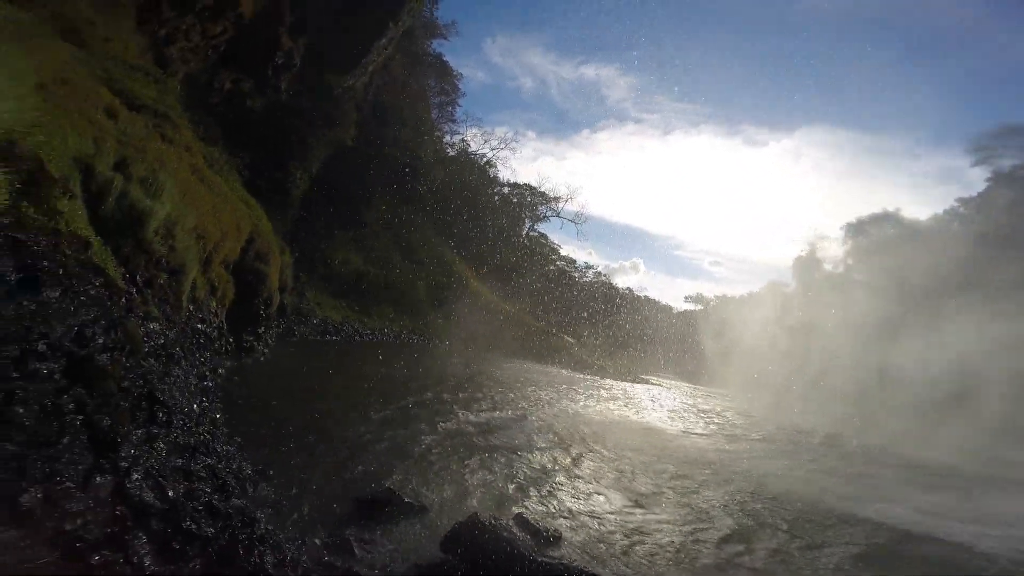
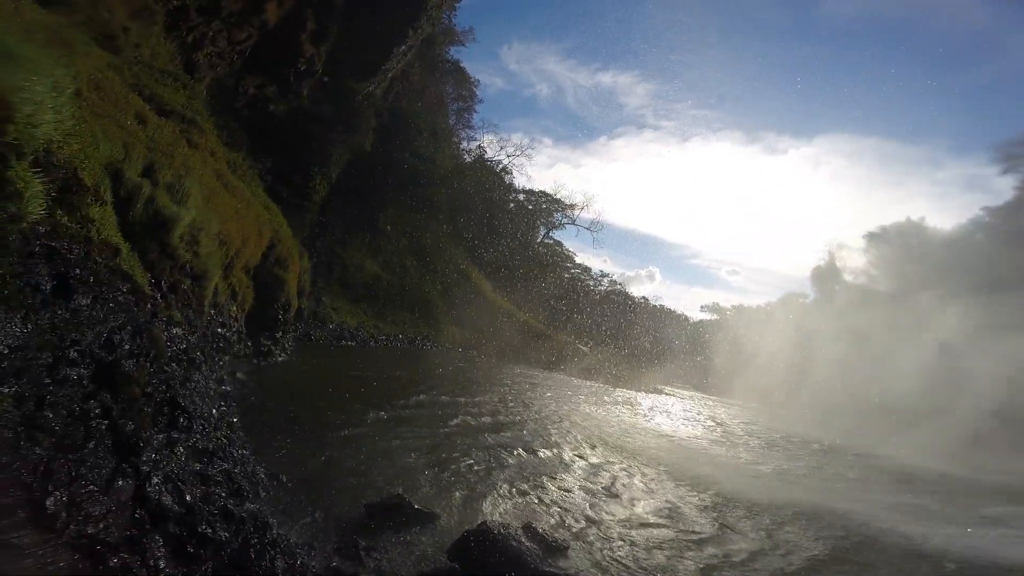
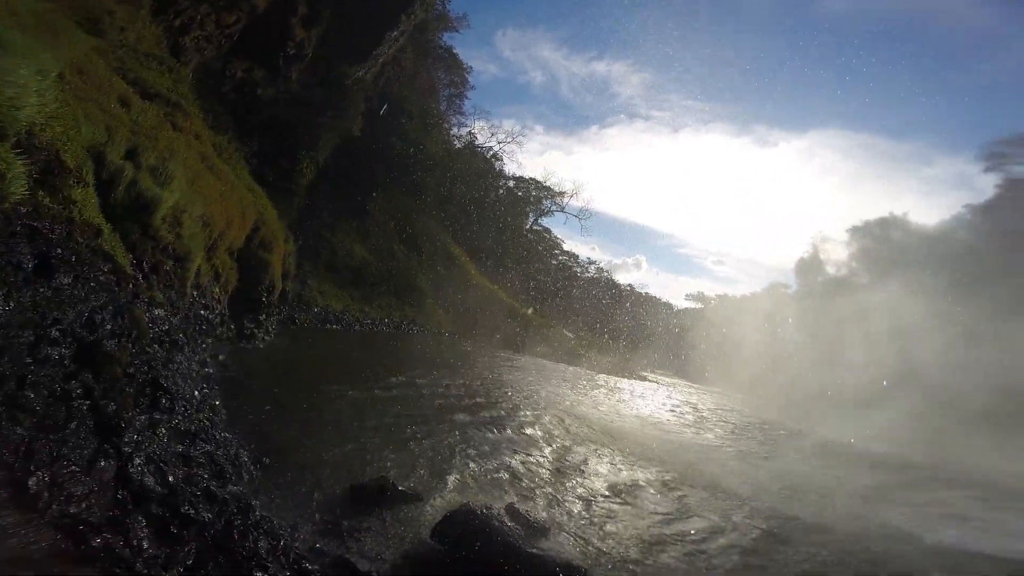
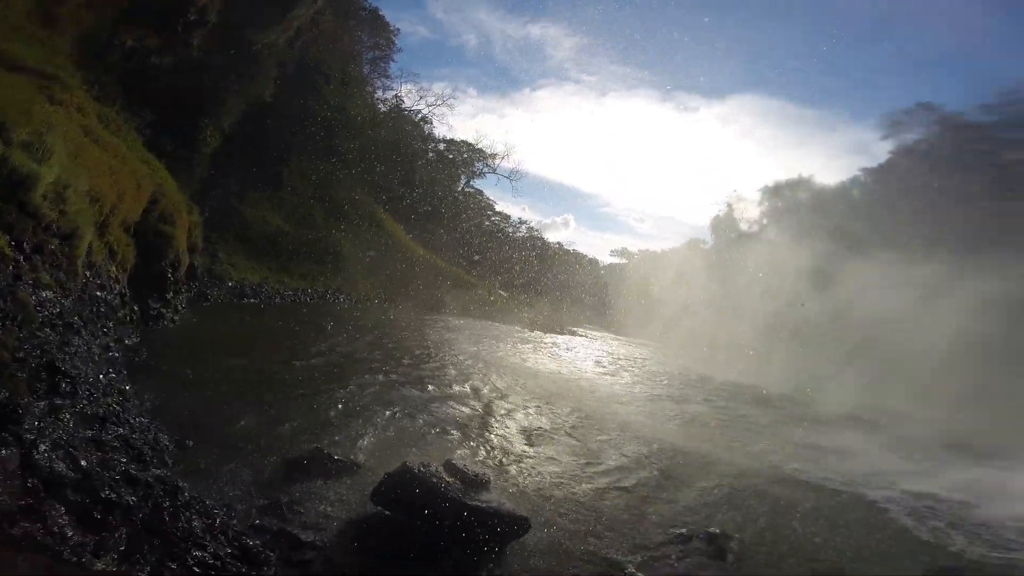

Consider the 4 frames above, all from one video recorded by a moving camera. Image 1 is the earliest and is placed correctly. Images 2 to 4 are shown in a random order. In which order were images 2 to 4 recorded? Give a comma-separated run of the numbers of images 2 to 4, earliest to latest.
2, 3, 4
